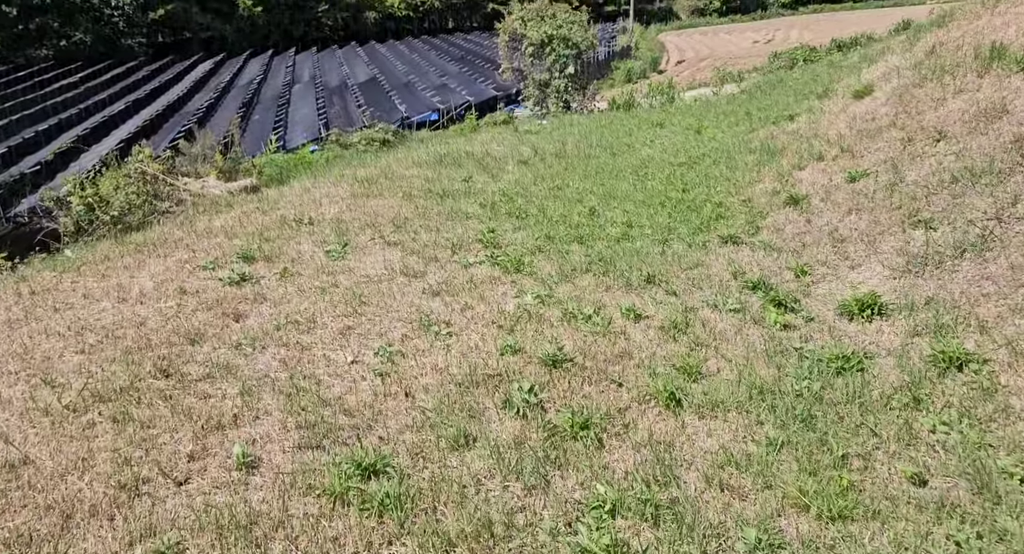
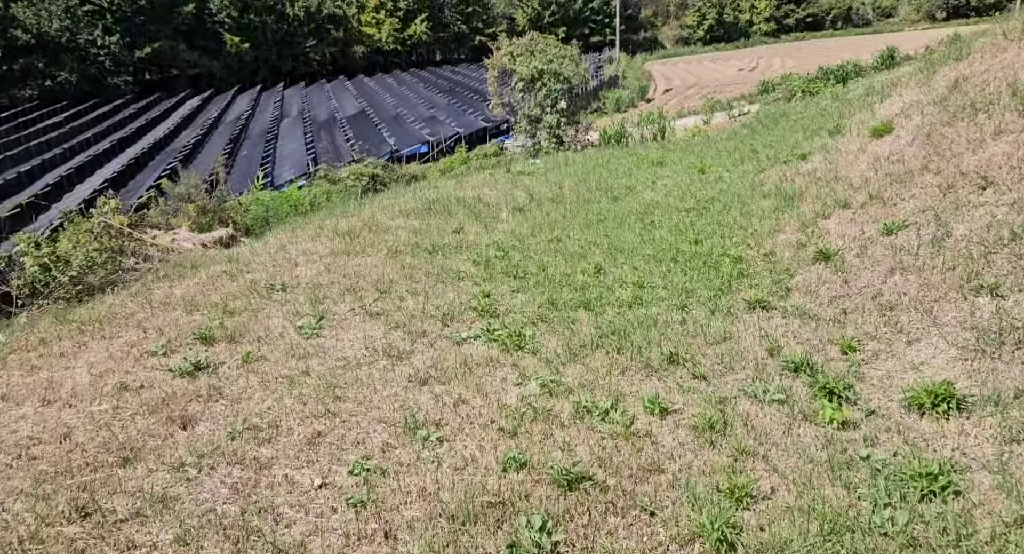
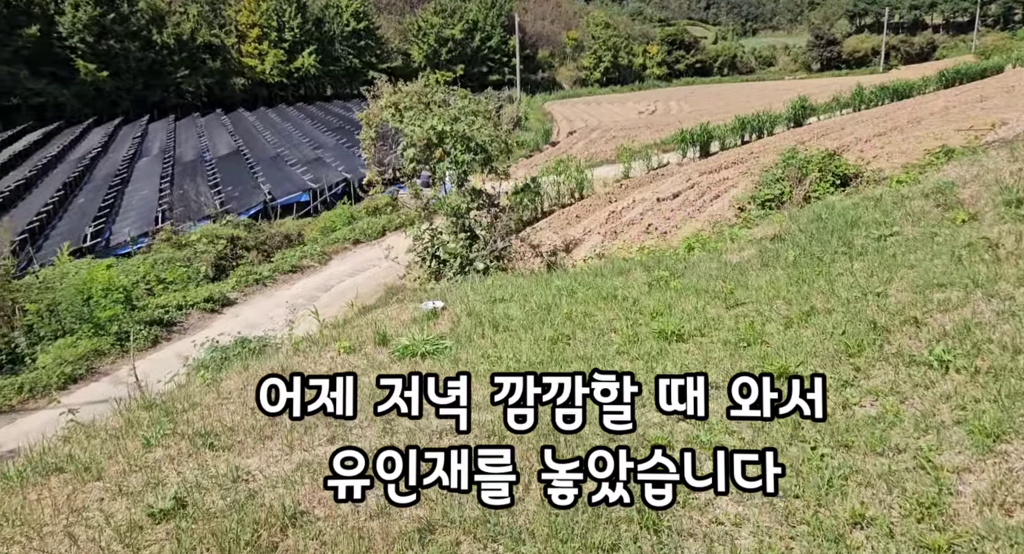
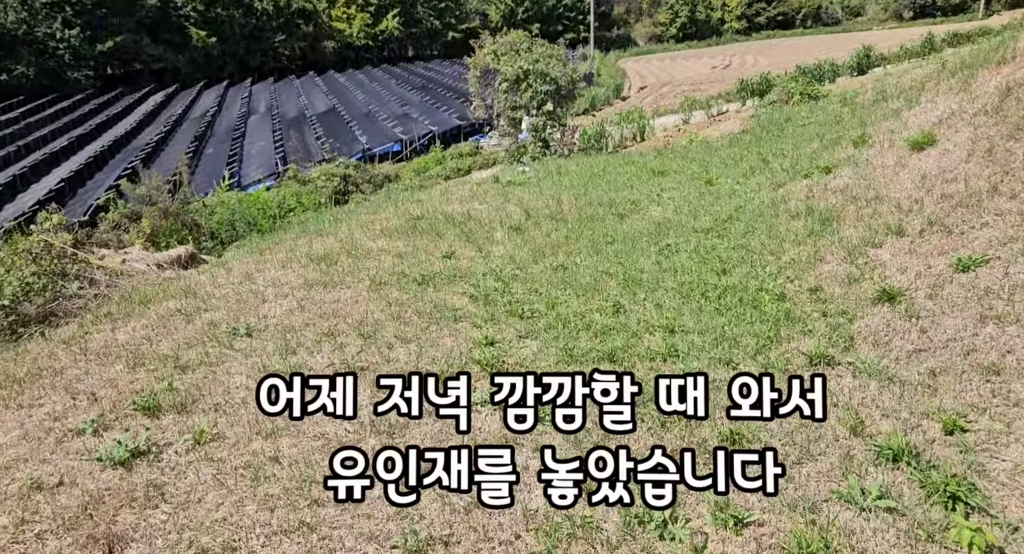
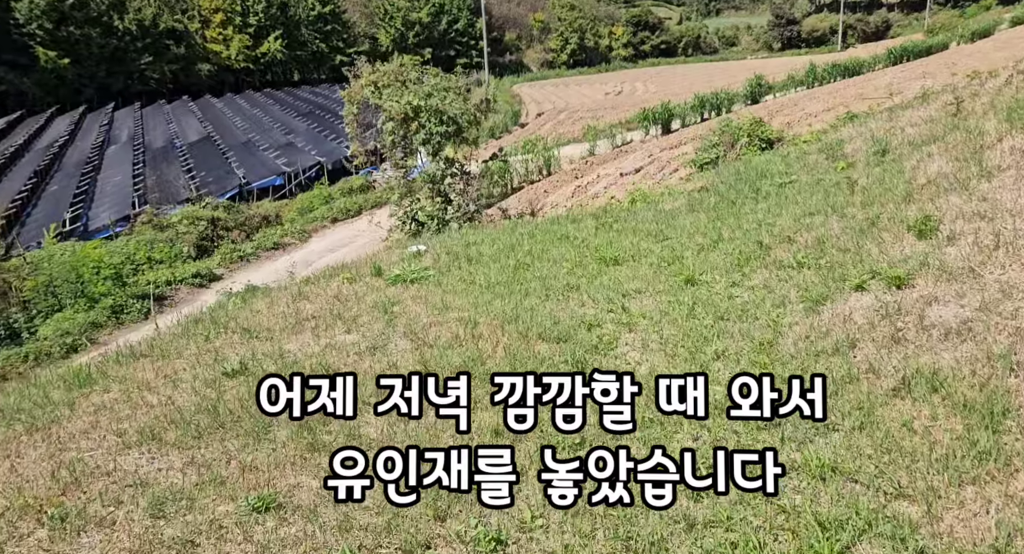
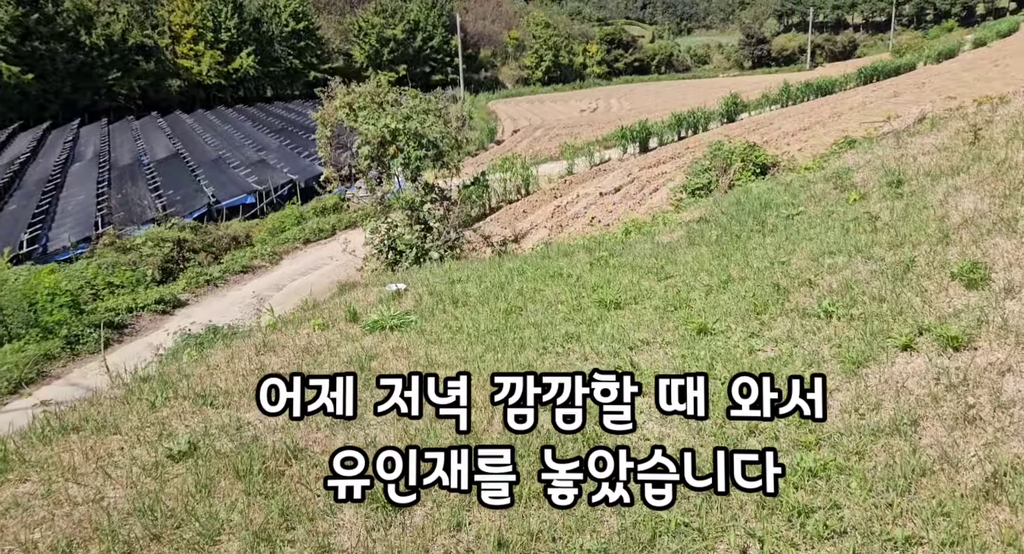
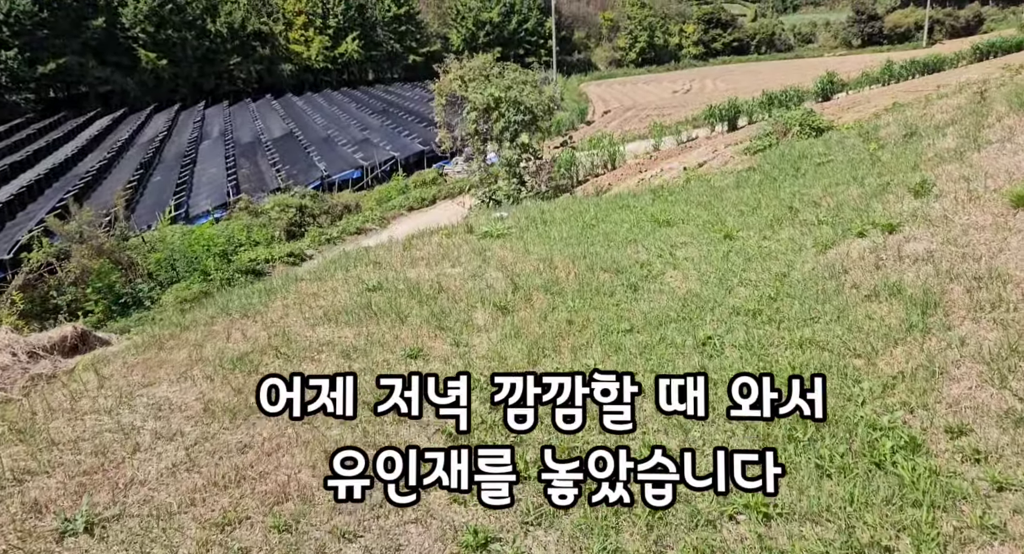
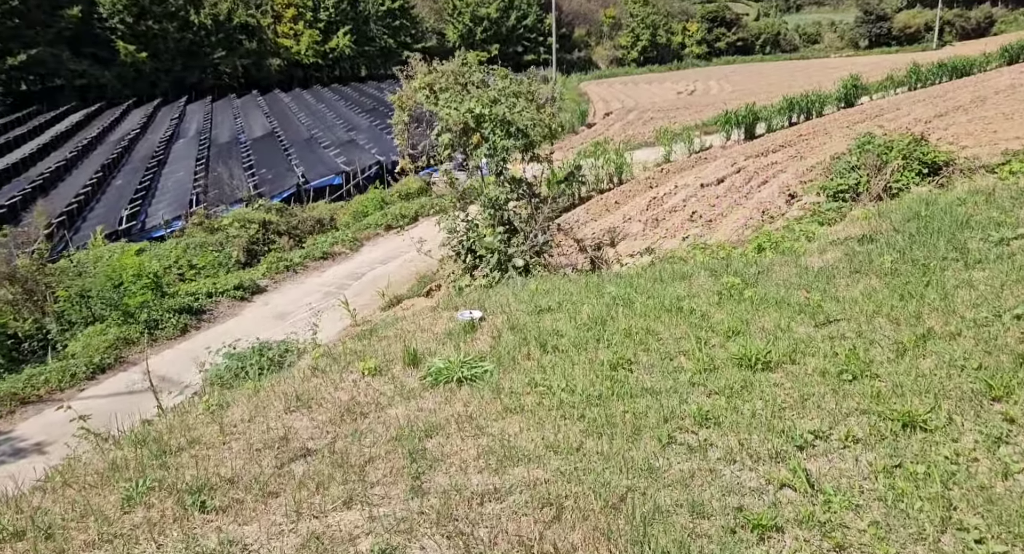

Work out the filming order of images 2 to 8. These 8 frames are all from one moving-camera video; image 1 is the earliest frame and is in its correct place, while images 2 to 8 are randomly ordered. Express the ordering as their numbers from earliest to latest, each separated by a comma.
2, 4, 7, 5, 6, 3, 8
